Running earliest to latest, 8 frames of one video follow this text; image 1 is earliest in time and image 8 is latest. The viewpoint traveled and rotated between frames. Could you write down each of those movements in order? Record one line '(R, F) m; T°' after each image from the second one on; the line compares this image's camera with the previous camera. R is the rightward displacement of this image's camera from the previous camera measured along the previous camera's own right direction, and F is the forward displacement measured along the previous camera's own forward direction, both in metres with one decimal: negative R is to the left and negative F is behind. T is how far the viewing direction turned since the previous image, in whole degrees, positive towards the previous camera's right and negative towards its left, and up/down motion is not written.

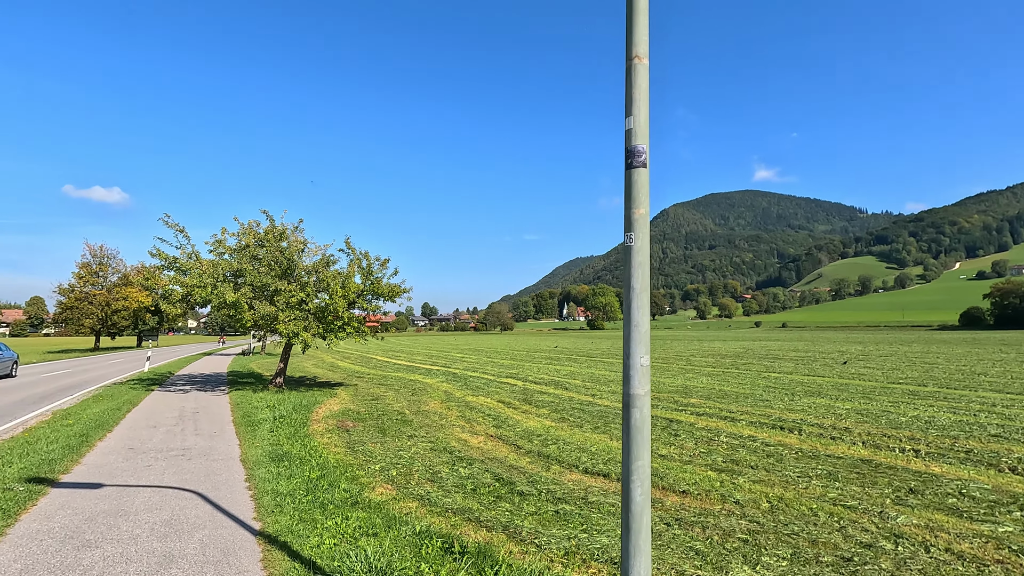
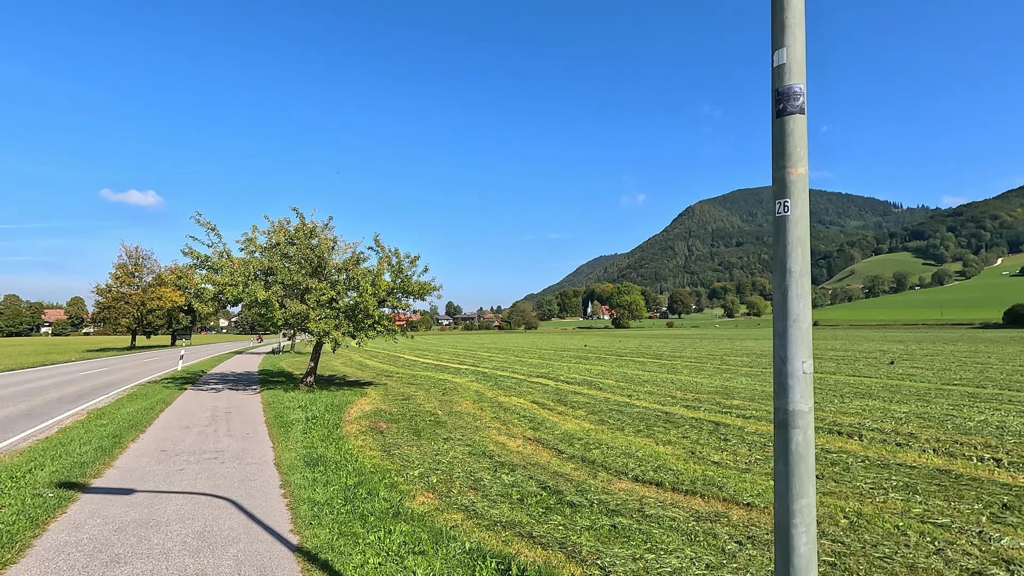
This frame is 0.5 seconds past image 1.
(-0.4, +0.5) m; -3°
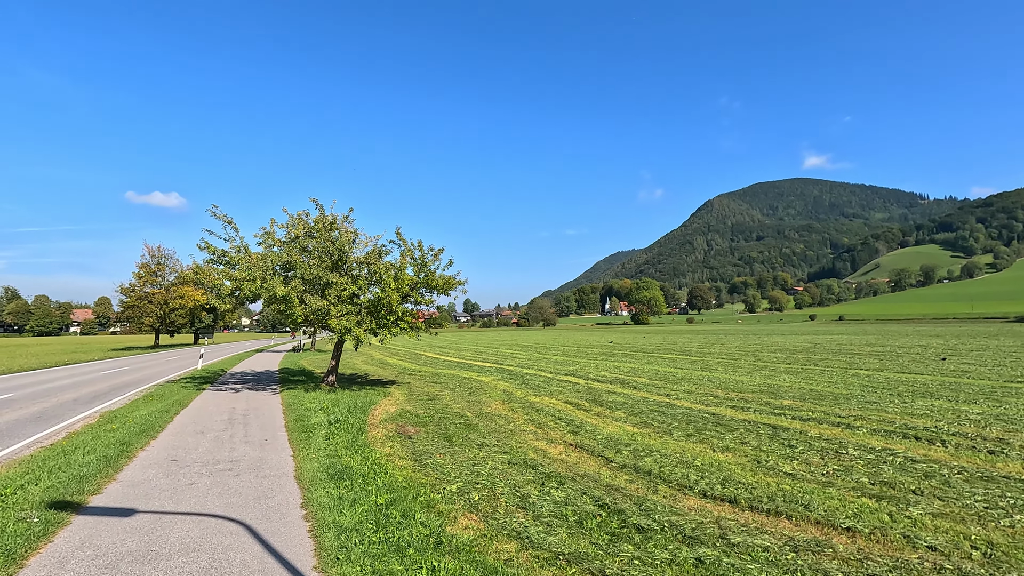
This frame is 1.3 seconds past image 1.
(-0.5, +1.0) m; -2°
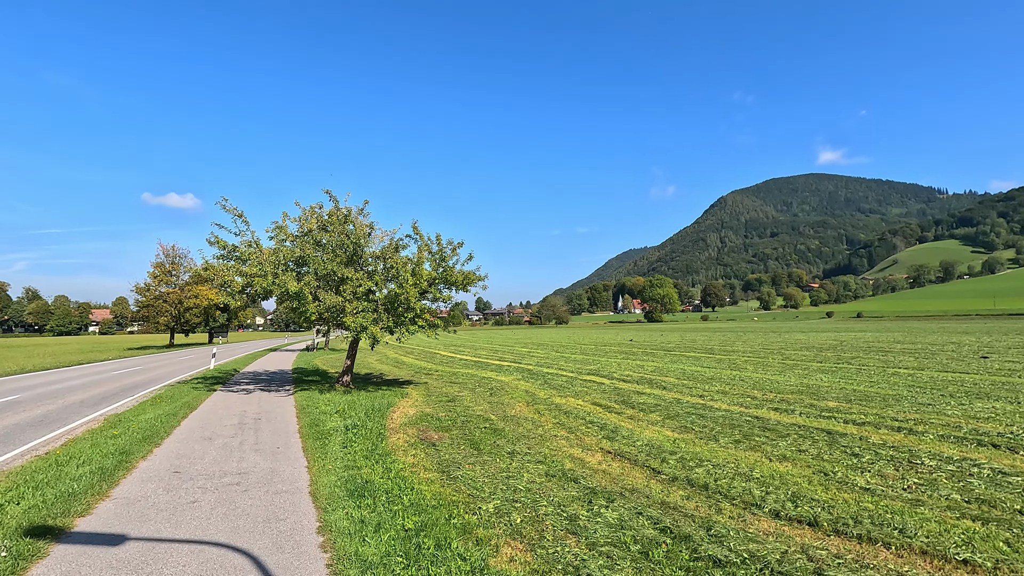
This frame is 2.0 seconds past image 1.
(-0.4, +0.9) m; -1°
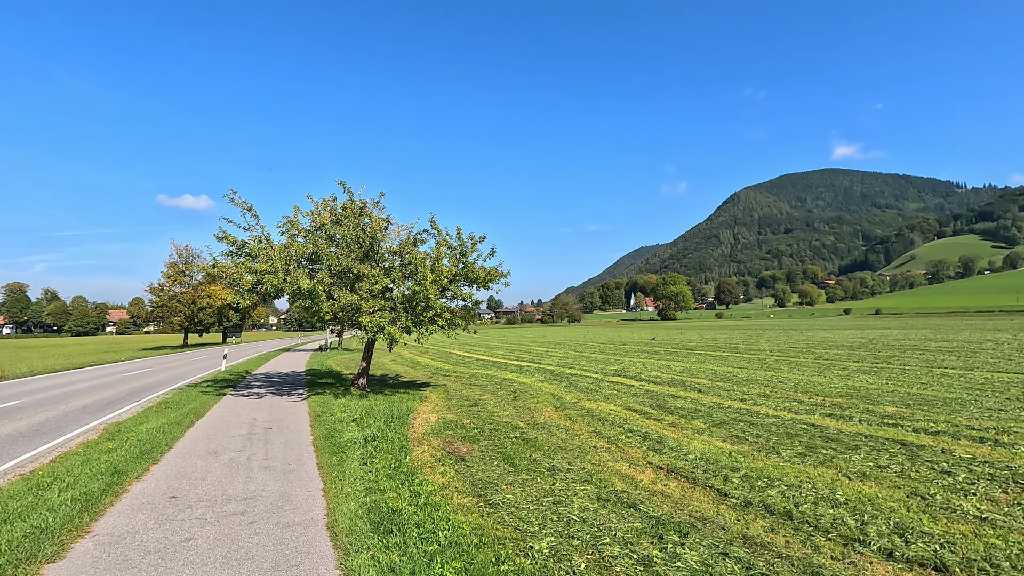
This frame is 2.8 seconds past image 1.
(-0.5, +1.1) m; -1°
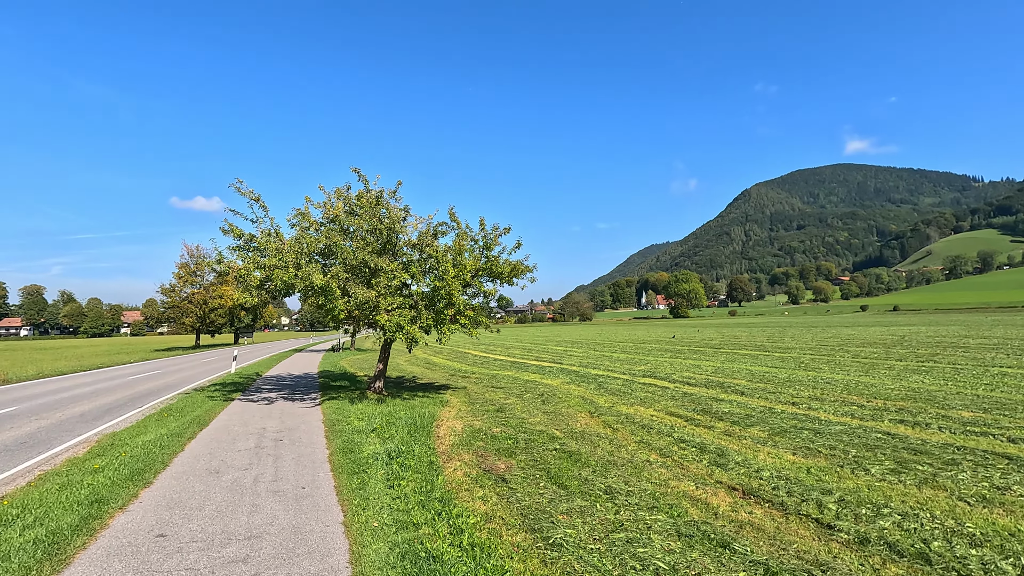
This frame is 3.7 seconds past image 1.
(-0.6, +1.2) m; -1°
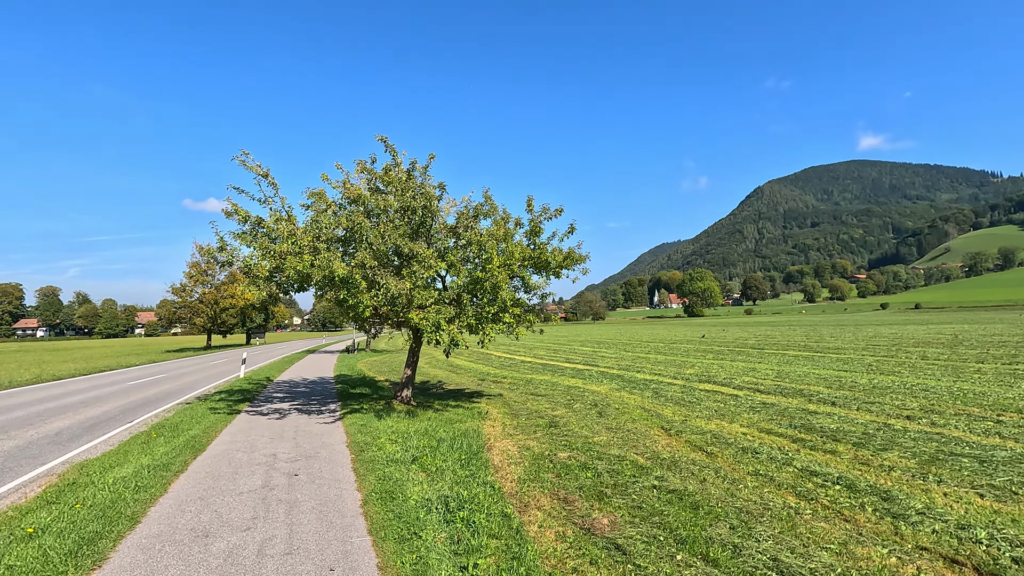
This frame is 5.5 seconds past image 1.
(-1.1, +2.3) m; -1°
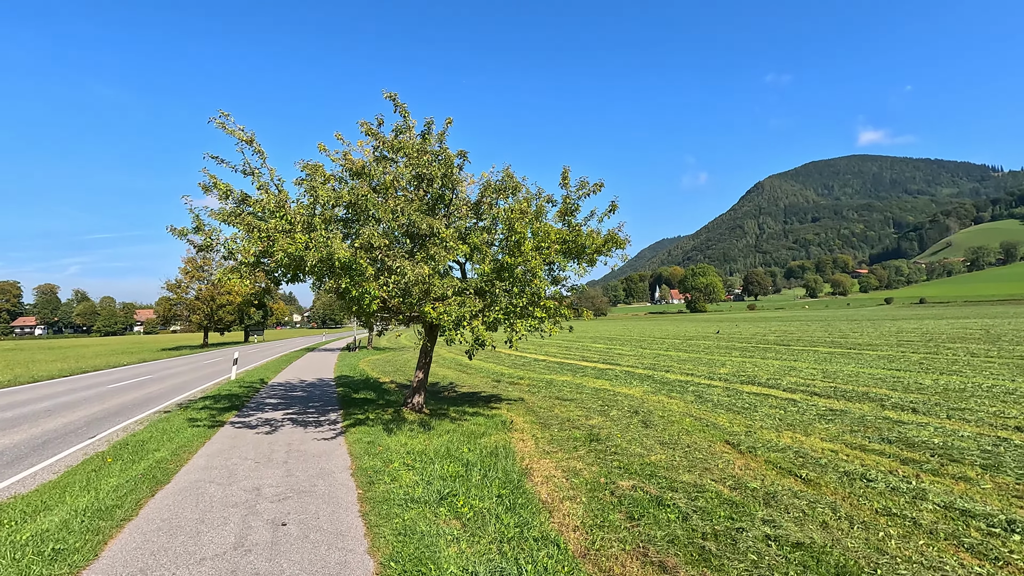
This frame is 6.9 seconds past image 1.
(-0.7, +1.9) m; 0°
